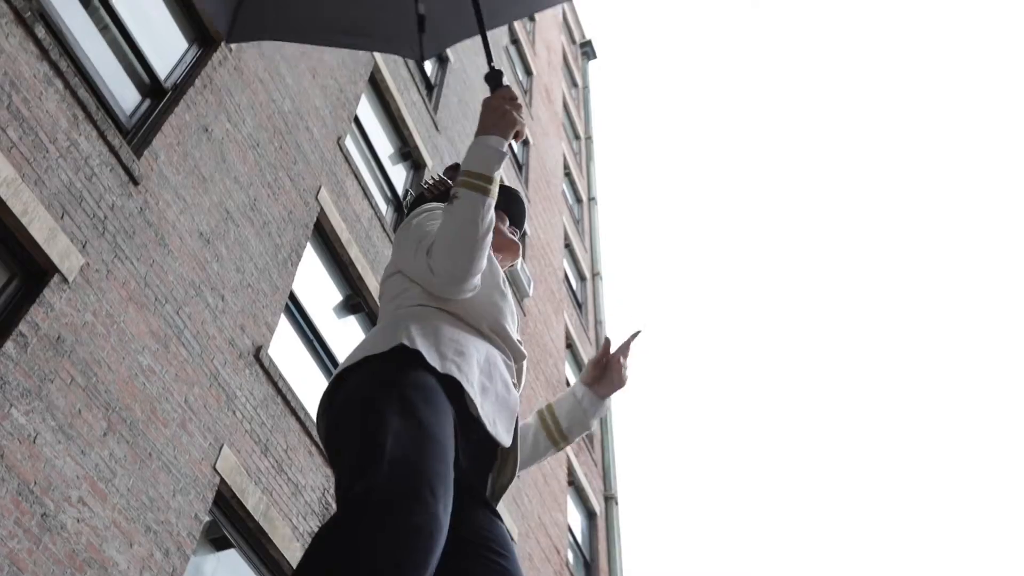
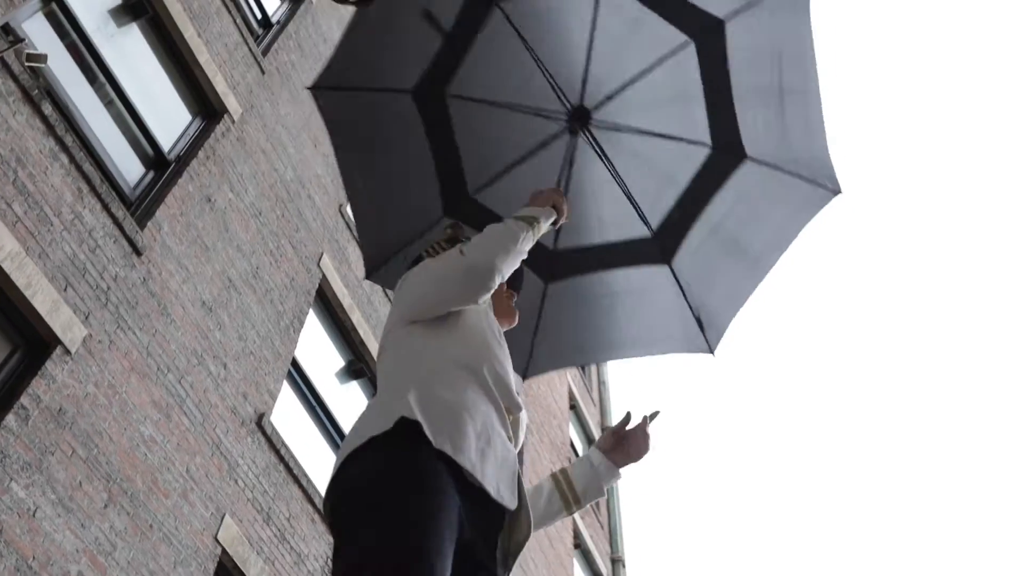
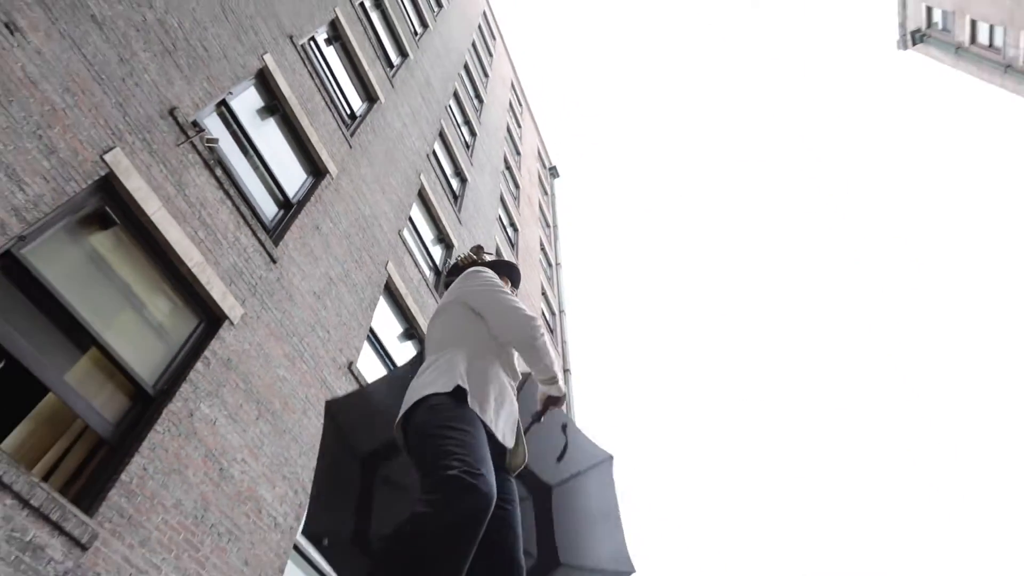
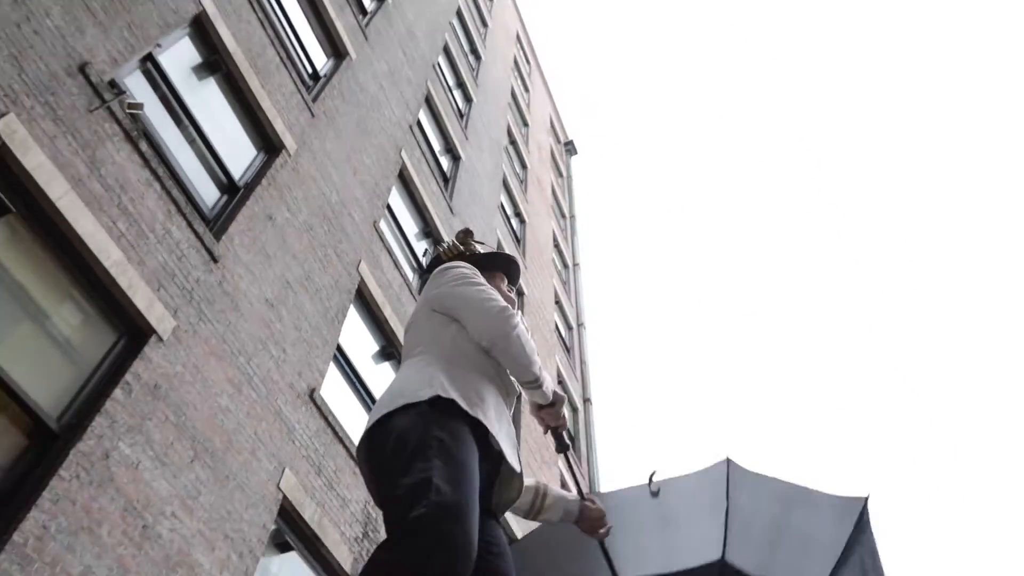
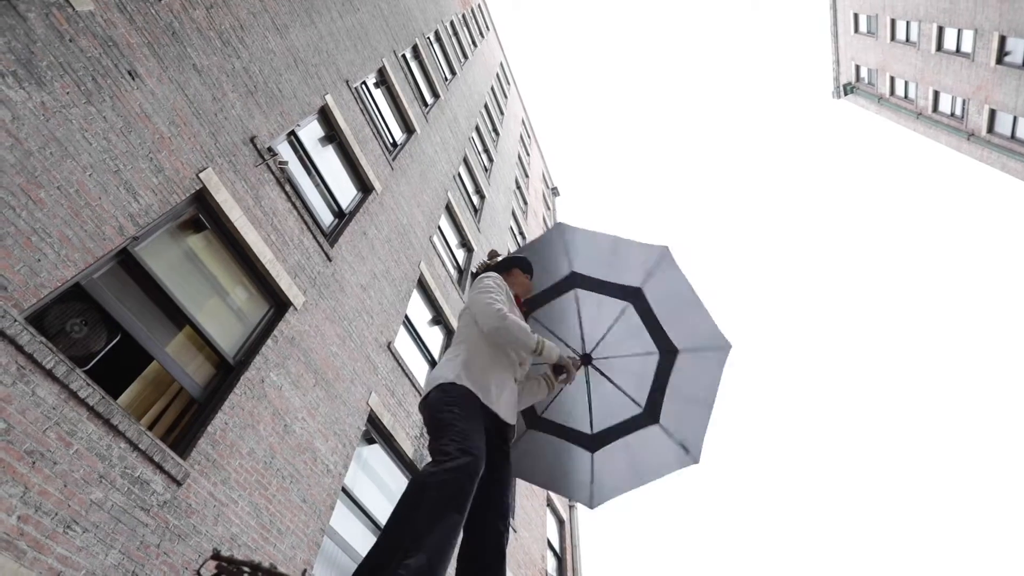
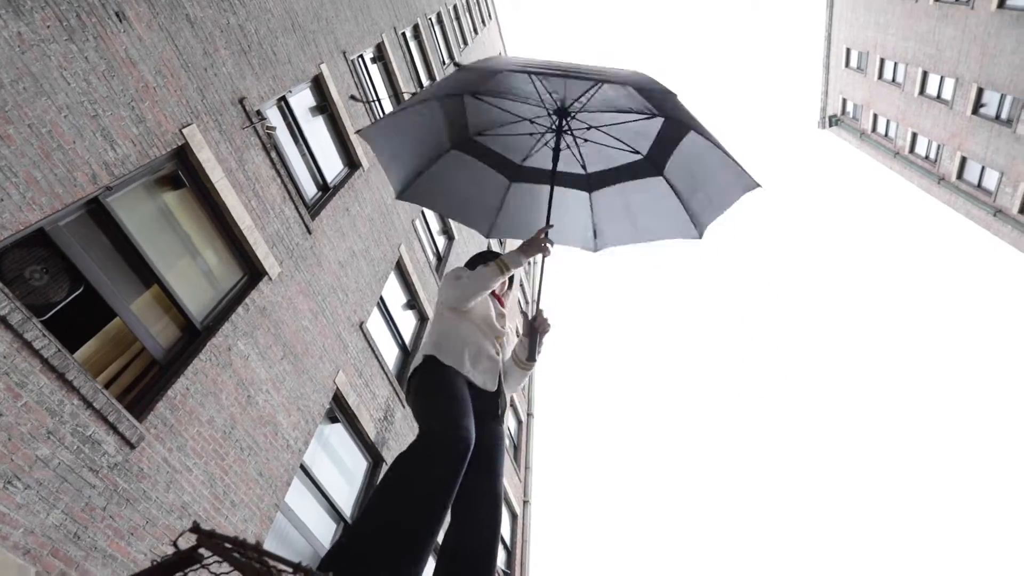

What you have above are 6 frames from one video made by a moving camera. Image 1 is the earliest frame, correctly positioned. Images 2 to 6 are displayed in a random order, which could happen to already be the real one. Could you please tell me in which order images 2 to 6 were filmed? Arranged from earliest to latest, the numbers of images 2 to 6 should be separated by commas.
2, 4, 3, 5, 6
